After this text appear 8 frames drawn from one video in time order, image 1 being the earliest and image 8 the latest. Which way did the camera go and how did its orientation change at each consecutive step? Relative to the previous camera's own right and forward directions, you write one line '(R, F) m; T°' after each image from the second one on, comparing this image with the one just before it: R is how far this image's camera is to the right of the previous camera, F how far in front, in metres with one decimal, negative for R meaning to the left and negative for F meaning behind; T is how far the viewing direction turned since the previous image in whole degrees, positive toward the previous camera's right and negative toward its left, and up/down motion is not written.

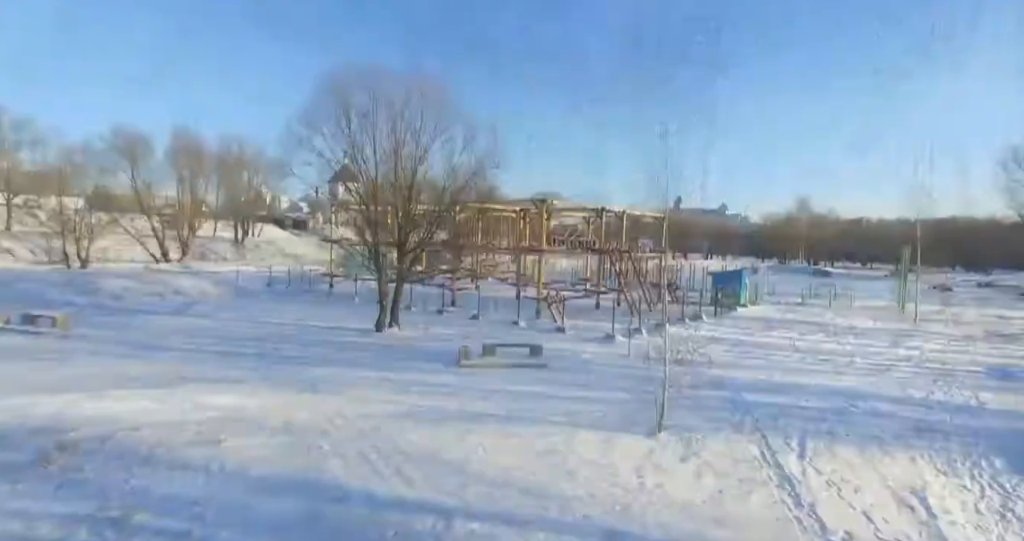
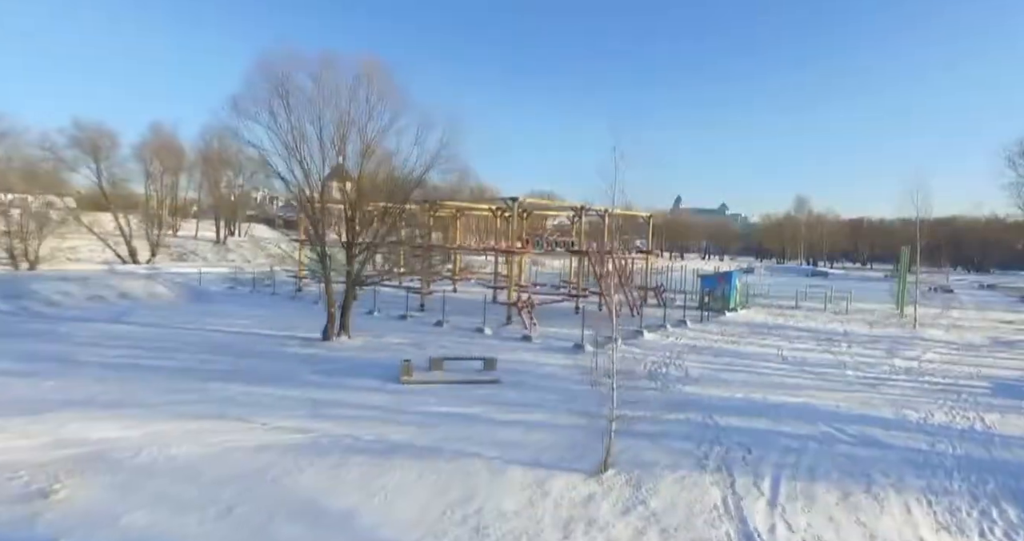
(+1.0, +1.3) m; 0°
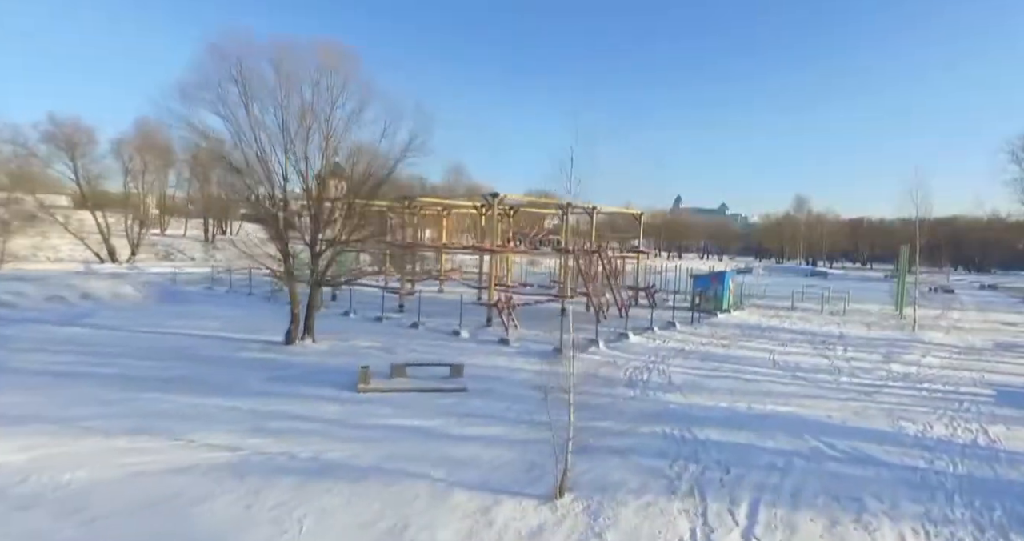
(+0.6, +0.8) m; 0°
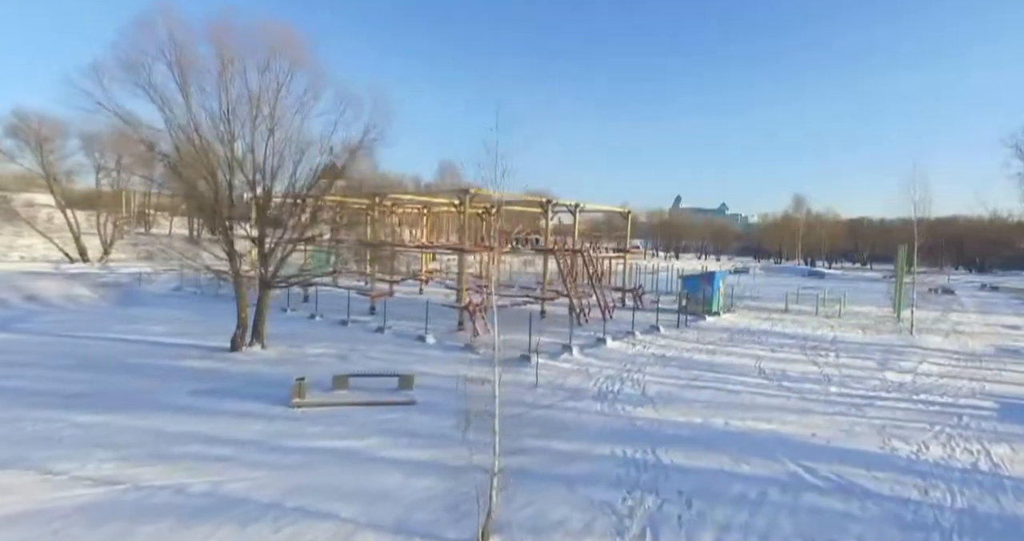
(+0.8, +0.9) m; 0°
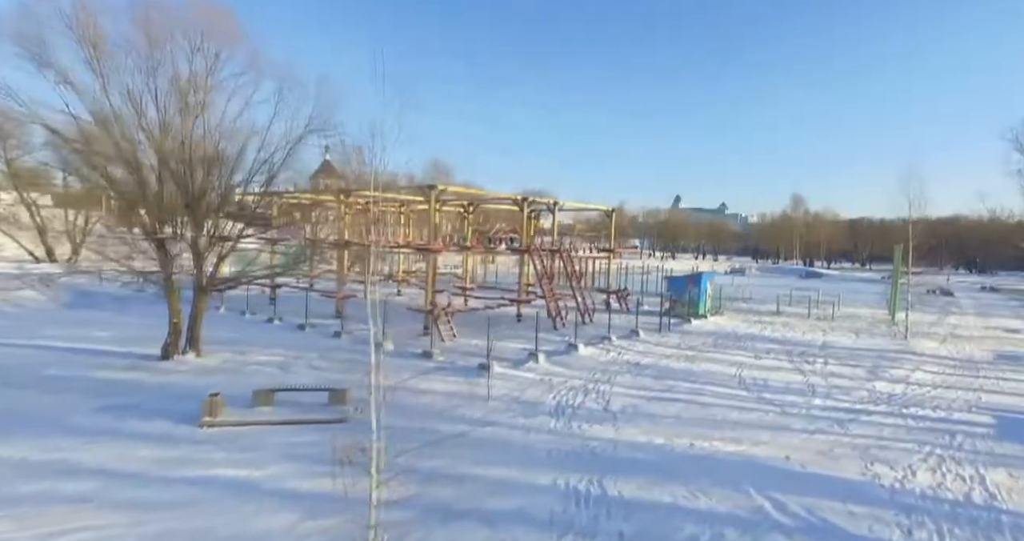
(+0.9, +0.9) m; 0°
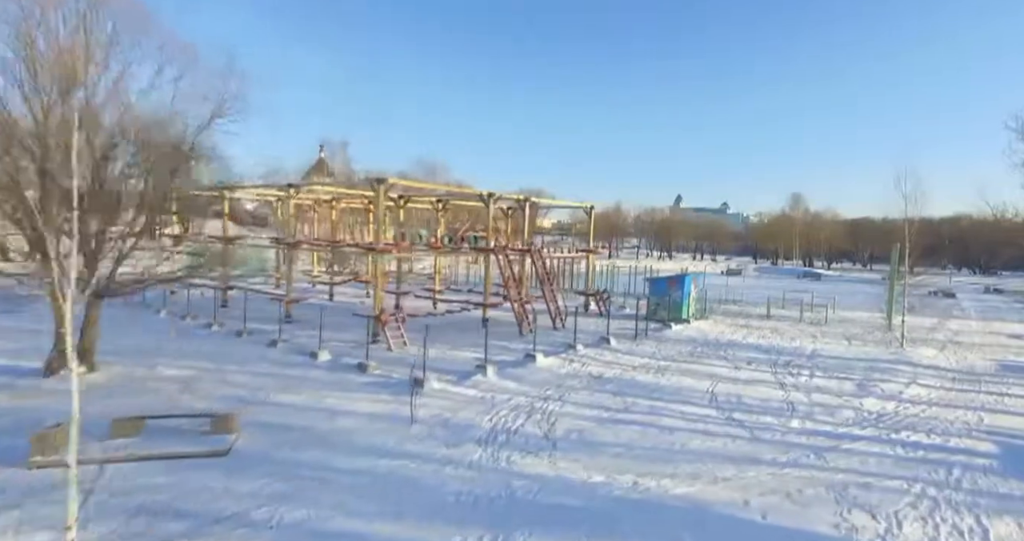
(+1.1, +1.3) m; 0°
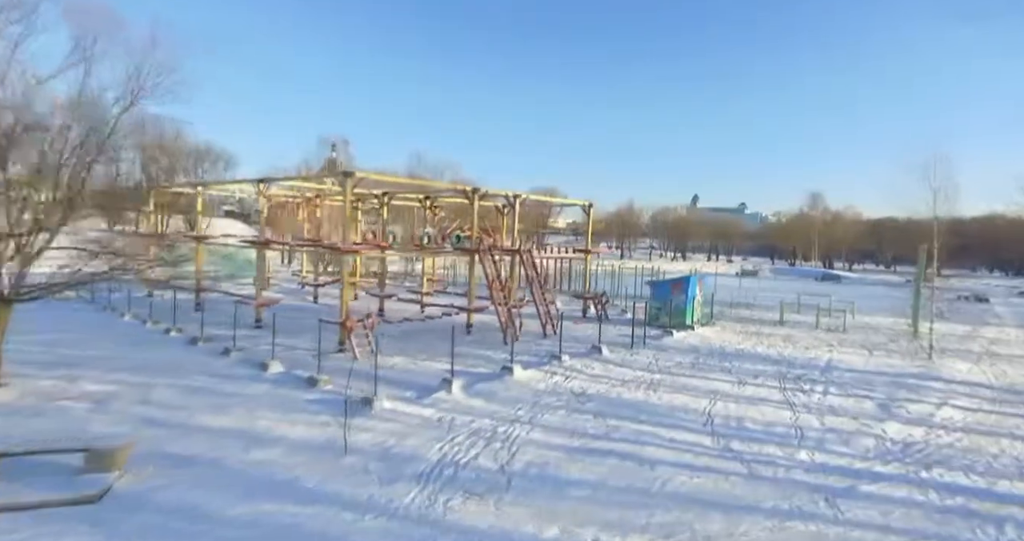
(+0.8, +1.3) m; -2°
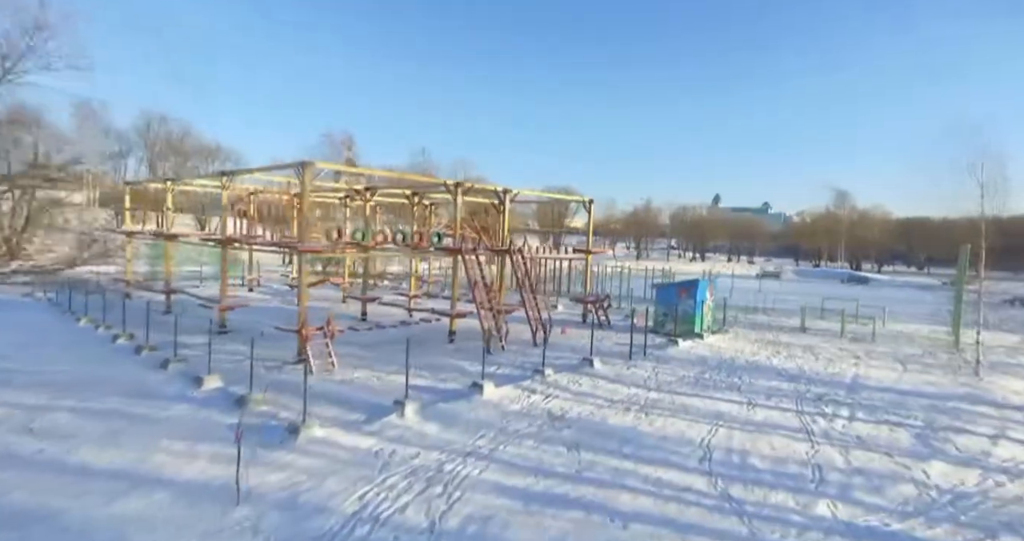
(+0.9, +1.5) m; -2°
